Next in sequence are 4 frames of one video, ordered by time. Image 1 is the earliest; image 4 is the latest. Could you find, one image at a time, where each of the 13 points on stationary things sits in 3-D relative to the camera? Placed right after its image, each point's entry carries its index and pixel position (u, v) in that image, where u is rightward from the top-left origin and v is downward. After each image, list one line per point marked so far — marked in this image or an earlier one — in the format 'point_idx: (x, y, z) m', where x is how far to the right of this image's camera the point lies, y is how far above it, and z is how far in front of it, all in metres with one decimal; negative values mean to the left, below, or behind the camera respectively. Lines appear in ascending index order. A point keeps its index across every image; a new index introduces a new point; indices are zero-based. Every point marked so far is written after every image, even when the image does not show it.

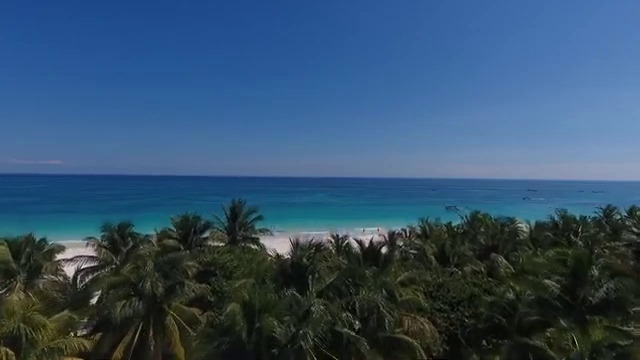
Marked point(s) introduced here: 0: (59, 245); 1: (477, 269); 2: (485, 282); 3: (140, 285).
0: (-12.2, -3.0, +19.4) m
1: (+7.5, -4.2, +19.8) m
2: (+7.3, -4.5, +18.4) m
3: (-5.5, -3.2, +12.6) m
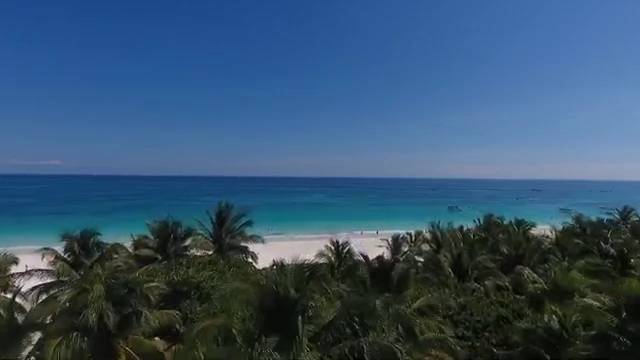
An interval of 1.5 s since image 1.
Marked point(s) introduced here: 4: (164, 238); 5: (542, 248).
0: (-12.3, -3.0, +16.6) m
1: (+7.4, -4.2, +17.0) m
2: (+7.2, -4.5, +15.5) m
3: (-5.6, -3.2, +9.7) m
4: (-7.3, -2.7, +19.4) m
5: (+10.2, -3.1, +19.1) m
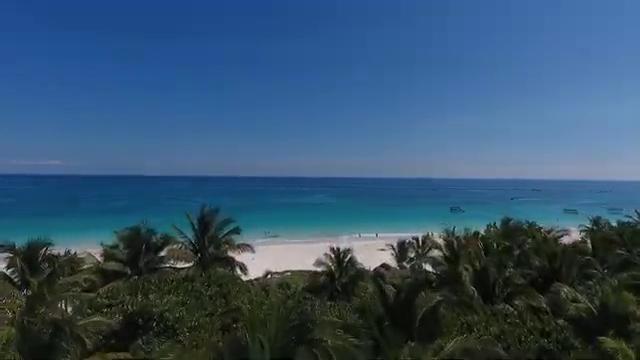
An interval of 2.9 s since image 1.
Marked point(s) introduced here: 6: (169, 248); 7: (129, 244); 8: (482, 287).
0: (-12.4, -3.1, +13.7) m
1: (+7.3, -4.2, +14.1) m
2: (+7.1, -4.5, +12.7) m
3: (-5.6, -3.2, +6.9) m
4: (-7.3, -2.7, +16.5) m
5: (+10.2, -3.1, +16.3) m
6: (-6.4, -2.9, +17.5) m
7: (-7.7, -2.5, +16.7) m
8: (+6.0, -3.9, +15.3) m
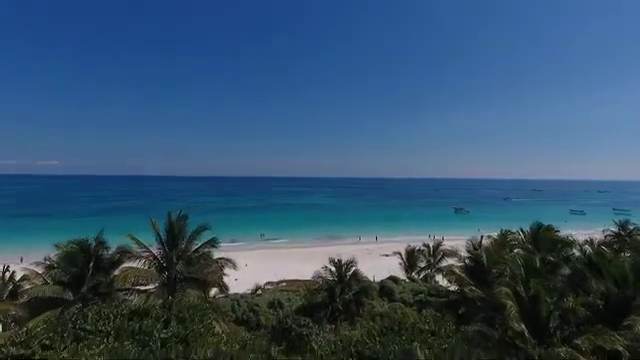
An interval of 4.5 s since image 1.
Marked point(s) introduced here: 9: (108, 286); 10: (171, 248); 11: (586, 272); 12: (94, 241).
0: (-12.5, -3.0, +10.0) m
1: (+7.2, -4.2, +10.4) m
2: (+7.0, -4.5, +9.0) m
3: (-5.7, -3.2, +3.2) m
4: (-7.4, -2.7, +12.8) m
5: (+10.1, -3.1, +12.6) m
6: (-6.4, -2.8, +13.8) m
7: (-7.8, -2.5, +13.0) m
8: (+5.9, -3.9, +11.6) m
9: (-6.7, -3.4, +13.2) m
10: (-5.2, -2.4, +14.6) m
11: (+8.7, -2.9, +13.8) m
12: (-7.4, -2.0, +13.7) m
